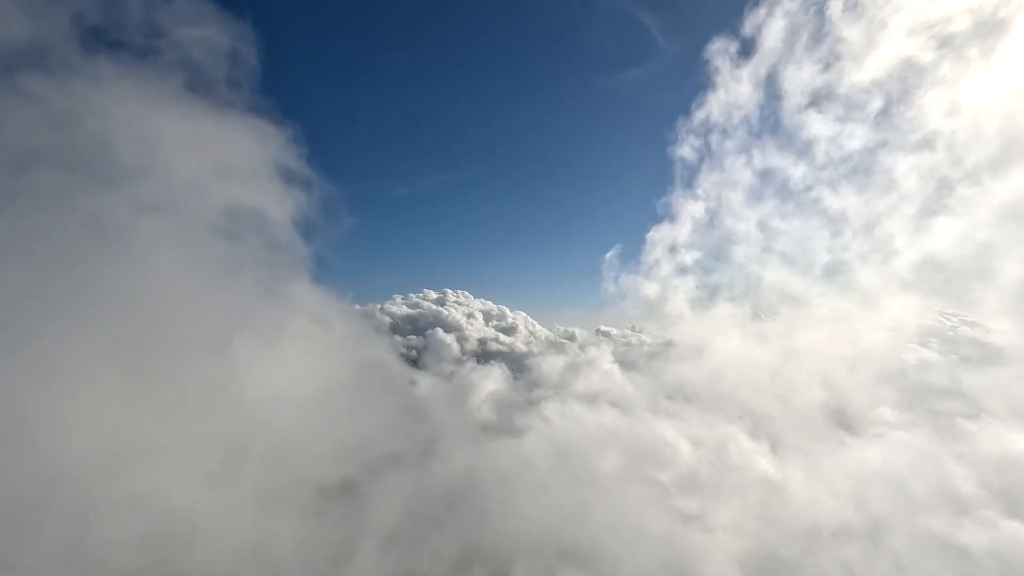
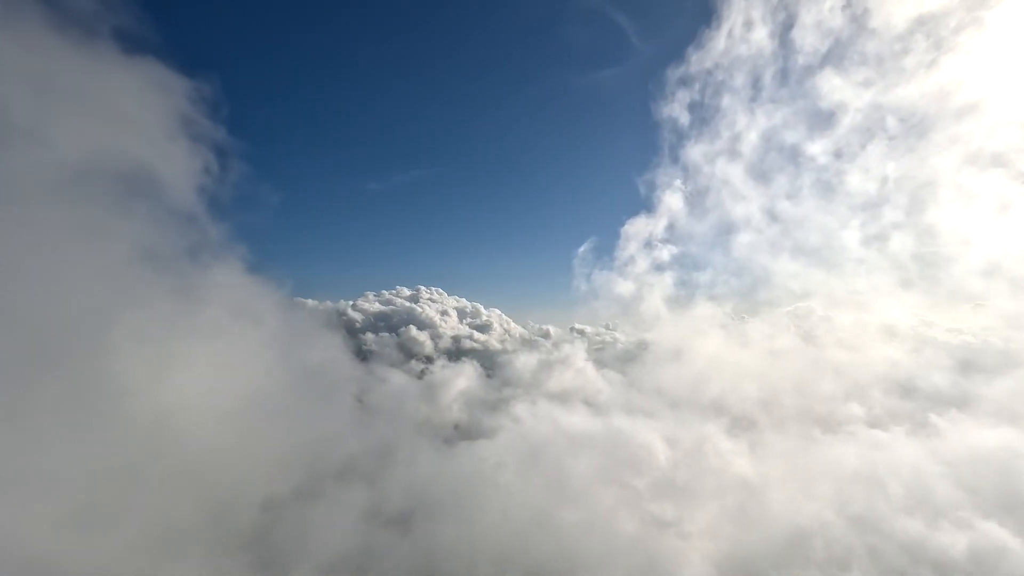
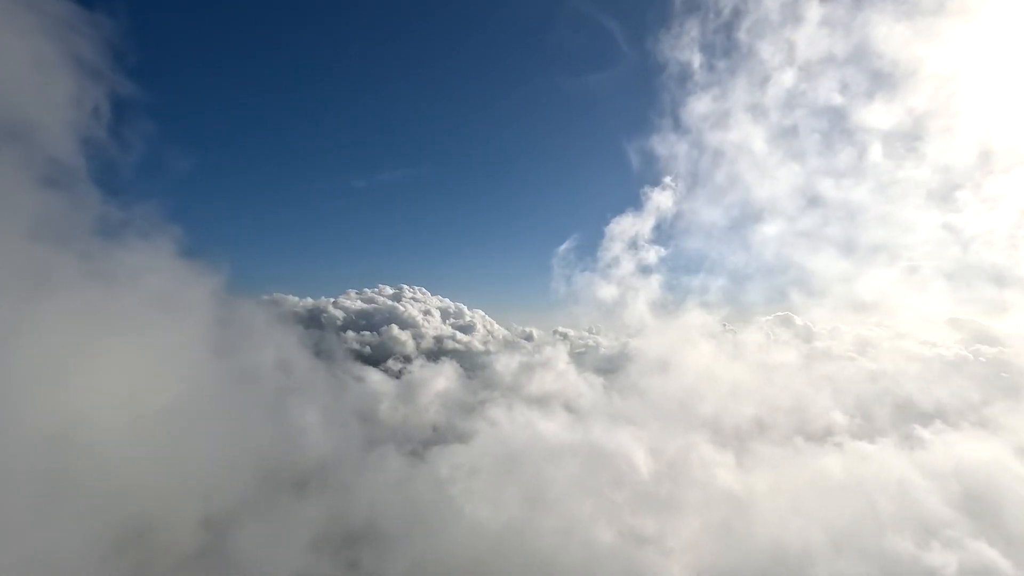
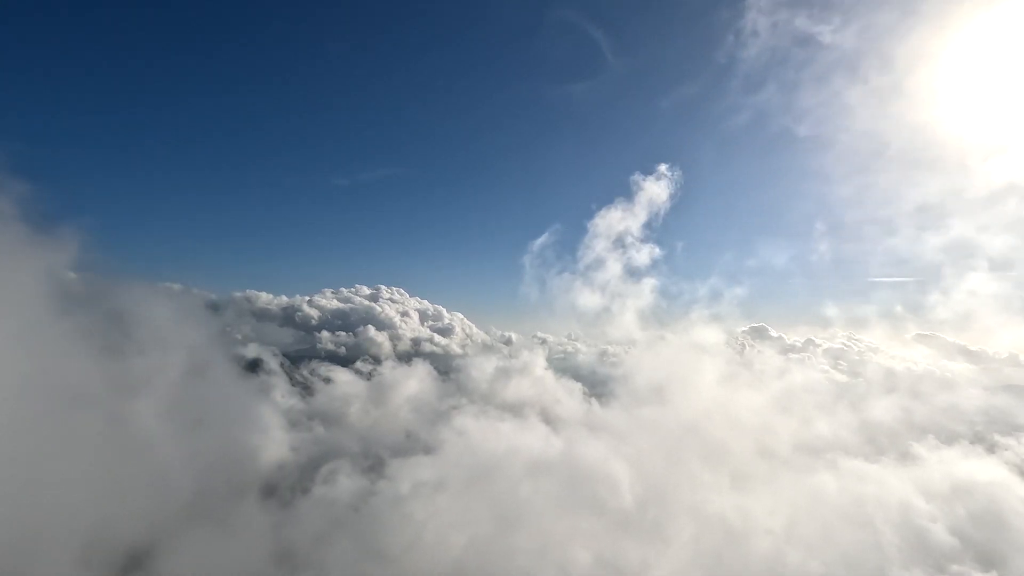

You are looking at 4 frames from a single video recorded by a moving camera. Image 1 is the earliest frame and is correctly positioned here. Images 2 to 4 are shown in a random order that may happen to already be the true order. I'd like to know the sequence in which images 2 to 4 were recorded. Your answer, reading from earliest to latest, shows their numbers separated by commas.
2, 3, 4
